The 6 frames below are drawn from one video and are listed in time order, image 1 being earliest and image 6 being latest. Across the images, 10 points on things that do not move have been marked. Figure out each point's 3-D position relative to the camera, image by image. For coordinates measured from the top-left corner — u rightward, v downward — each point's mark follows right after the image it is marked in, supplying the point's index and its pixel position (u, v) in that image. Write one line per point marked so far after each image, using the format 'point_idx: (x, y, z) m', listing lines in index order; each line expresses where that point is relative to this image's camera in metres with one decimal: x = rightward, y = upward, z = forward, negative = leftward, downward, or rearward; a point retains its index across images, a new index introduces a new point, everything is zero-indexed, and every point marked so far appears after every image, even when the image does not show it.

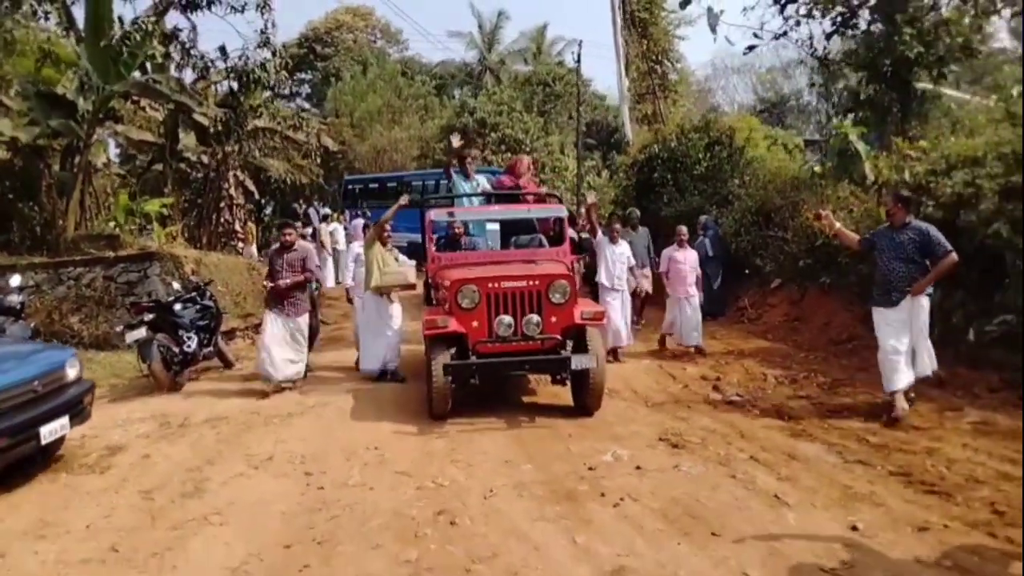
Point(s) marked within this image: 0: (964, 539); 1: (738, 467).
0: (+2.7, -1.5, +4.5) m
1: (+1.7, -1.4, +5.8) m
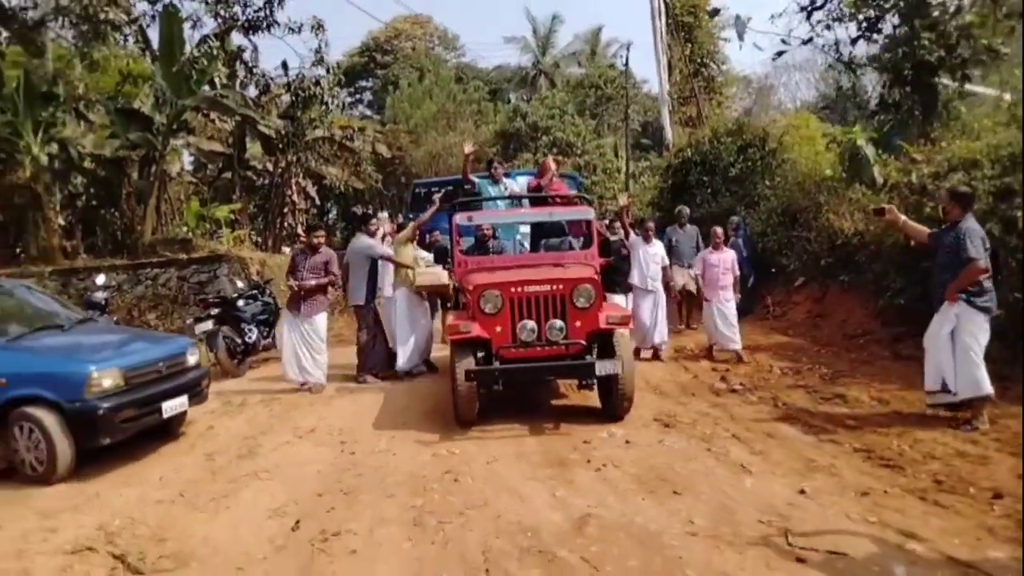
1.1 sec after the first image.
0: (+2.6, -1.5, +5.1) m
1: (+1.8, -1.3, +6.5) m
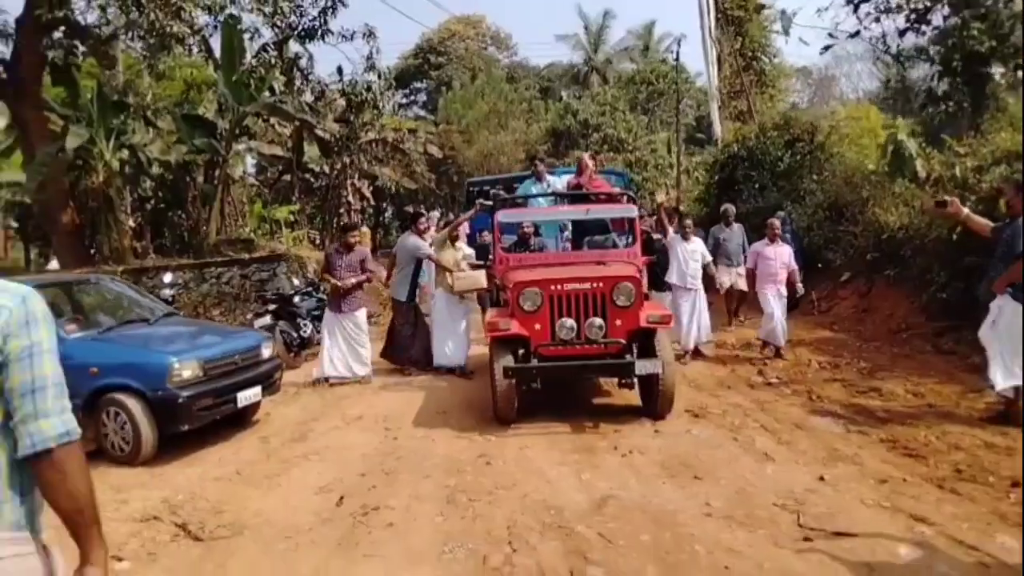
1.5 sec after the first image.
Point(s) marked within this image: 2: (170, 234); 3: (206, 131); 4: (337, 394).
0: (+2.8, -1.4, +5.3) m
1: (+2.1, -1.3, +6.7) m
2: (-8.2, +1.2, +17.8) m
3: (-6.5, +3.4, +15.9) m
4: (-2.1, -1.2, +8.8) m
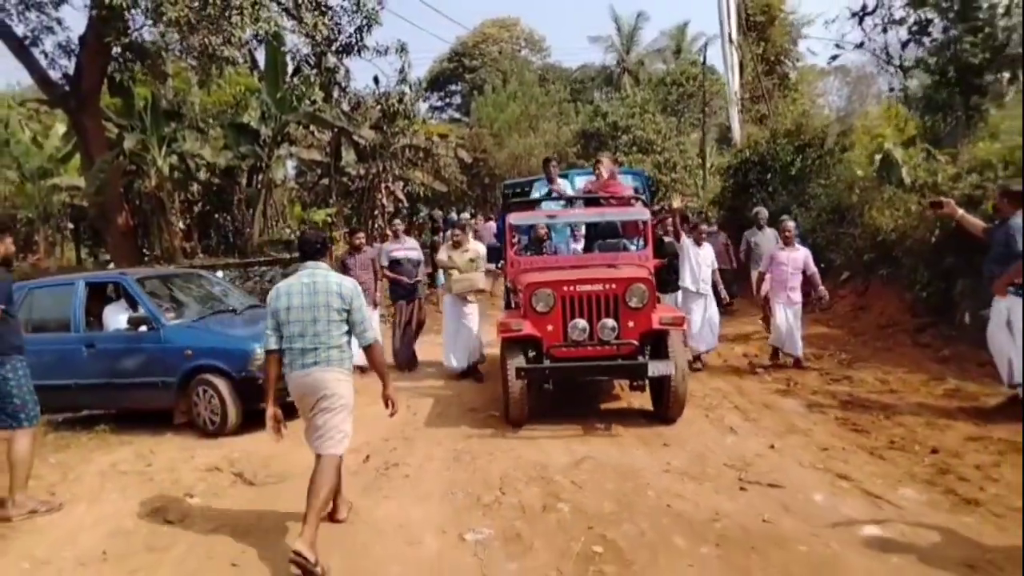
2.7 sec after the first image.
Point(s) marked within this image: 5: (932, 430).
0: (+2.8, -1.4, +6.2) m
1: (+2.1, -1.3, +7.7) m
2: (-7.6, +1.3, +19.2) m
3: (-6.0, +3.4, +17.2) m
4: (-1.9, -1.2, +10.0) m
5: (+3.7, -1.3, +6.7) m
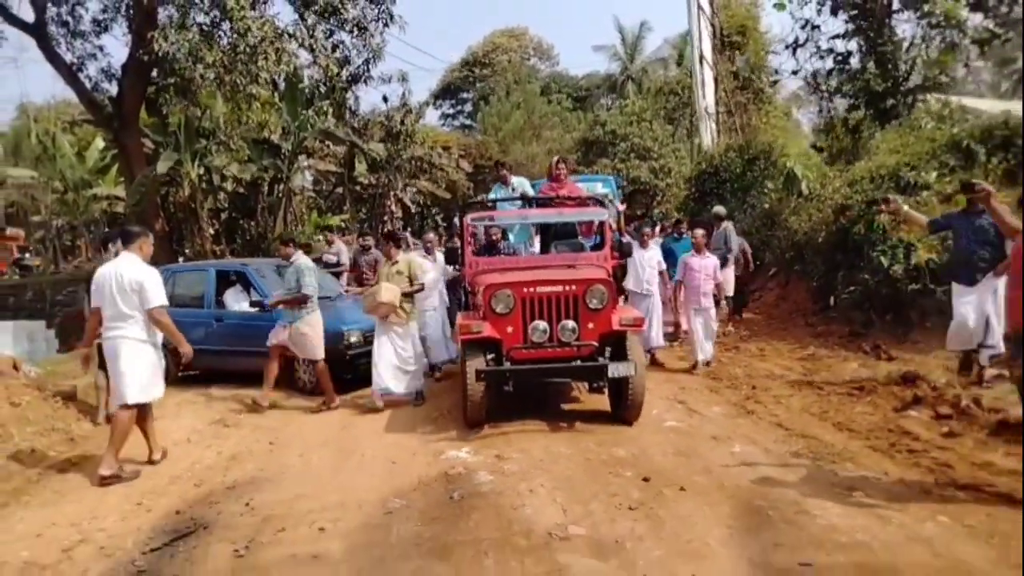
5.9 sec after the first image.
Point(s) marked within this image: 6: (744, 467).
0: (+2.2, -1.2, +8.8) m
1: (+1.5, -1.1, +10.3) m
2: (-7.9, +1.4, +22.1) m
3: (-6.4, +3.5, +20.0) m
4: (-2.5, -1.1, +12.7) m
5: (+3.1, -1.1, +9.2) m
6: (+1.8, -1.4, +5.7) m
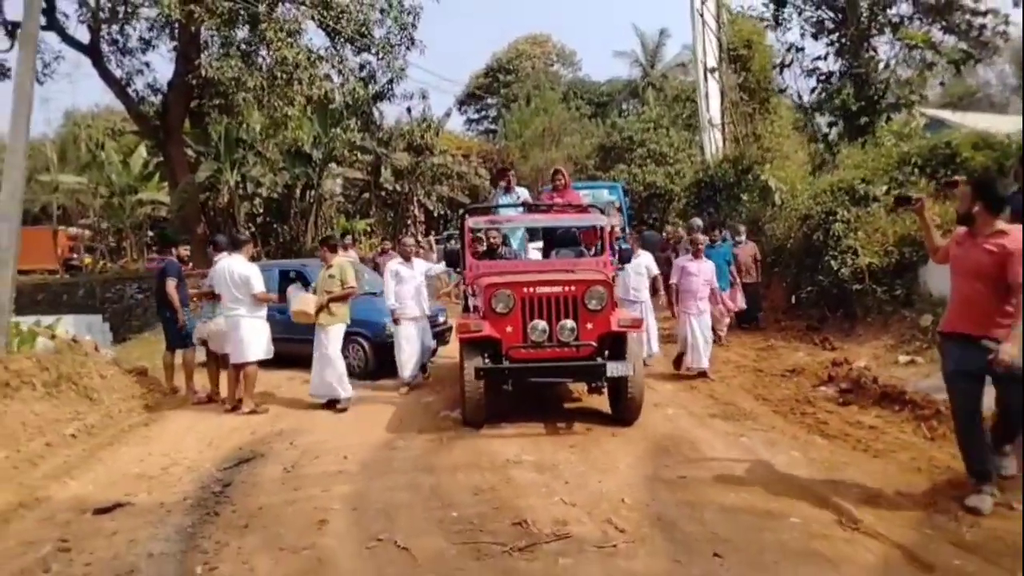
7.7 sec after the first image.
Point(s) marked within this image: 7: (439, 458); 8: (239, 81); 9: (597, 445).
0: (+2.0, -1.2, +10.5) m
1: (+1.5, -1.1, +12.0) m
2: (-7.6, +1.4, +24.1) m
3: (-6.1, +3.6, +22.0) m
4: (-2.4, -1.0, +14.6) m
5: (+3.0, -1.1, +10.9) m
6: (+1.5, -1.3, +7.4) m
7: (-0.6, -1.4, +6.4) m
8: (-6.3, +4.8, +17.3) m
9: (+0.7, -1.4, +6.6) m
